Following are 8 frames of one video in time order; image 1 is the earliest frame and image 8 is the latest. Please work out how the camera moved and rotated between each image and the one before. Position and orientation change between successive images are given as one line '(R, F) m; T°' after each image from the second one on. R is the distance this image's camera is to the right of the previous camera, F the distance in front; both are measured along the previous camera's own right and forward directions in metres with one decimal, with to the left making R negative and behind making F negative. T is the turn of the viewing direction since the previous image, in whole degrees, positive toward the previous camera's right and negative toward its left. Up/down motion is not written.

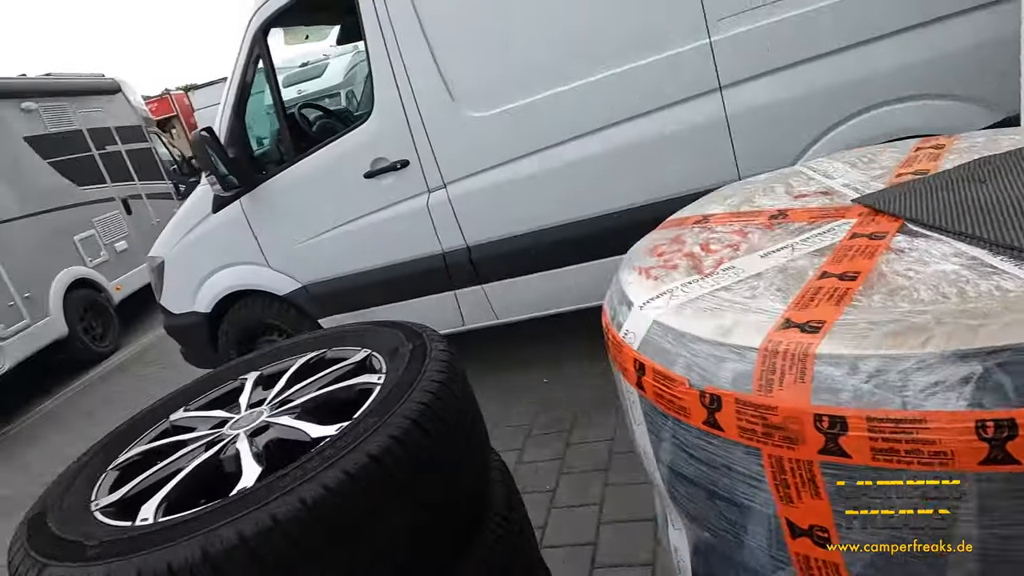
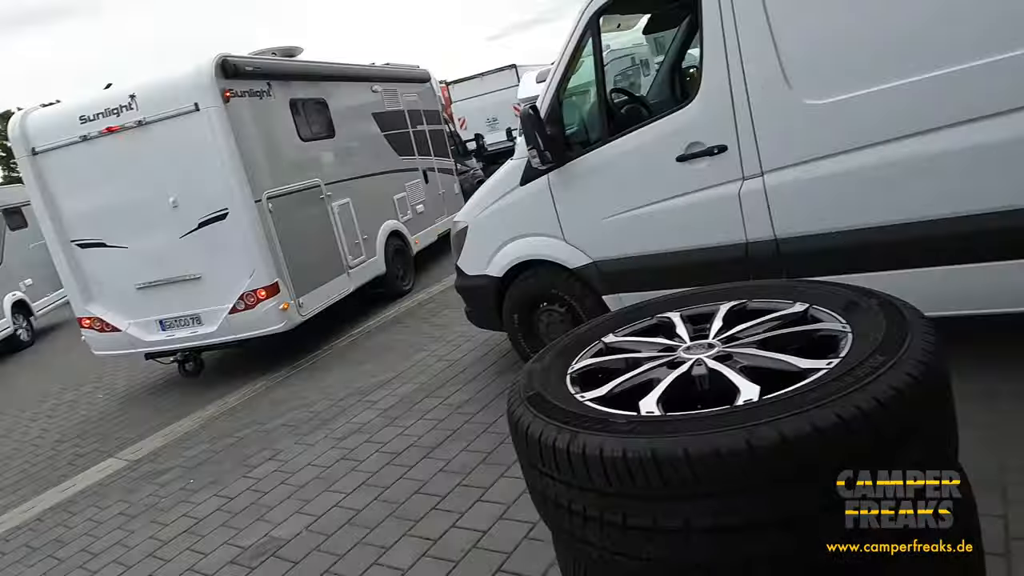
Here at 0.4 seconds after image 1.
(-0.5, -0.1) m; -17°
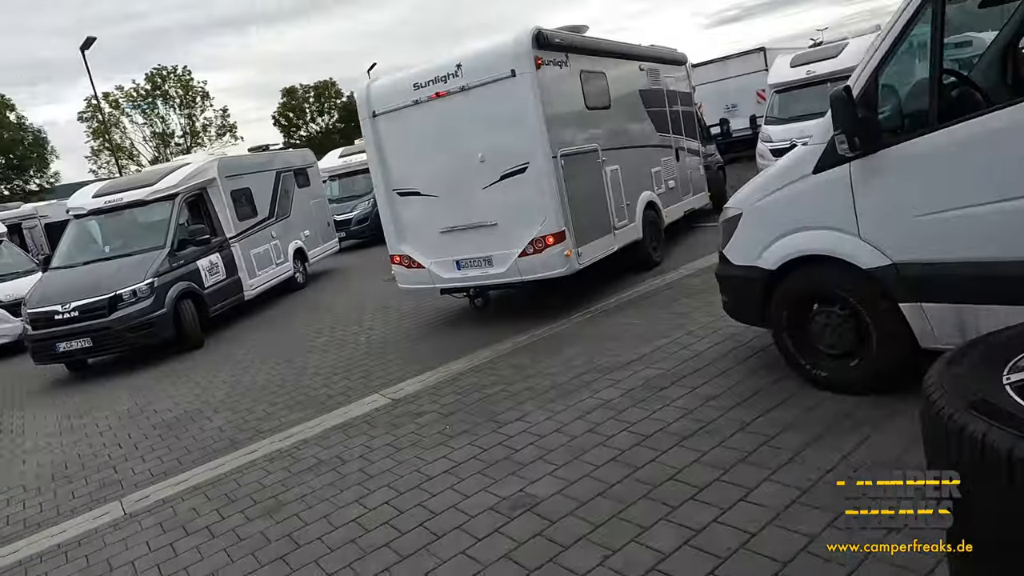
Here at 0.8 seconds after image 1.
(-0.4, 0.0) m; -17°
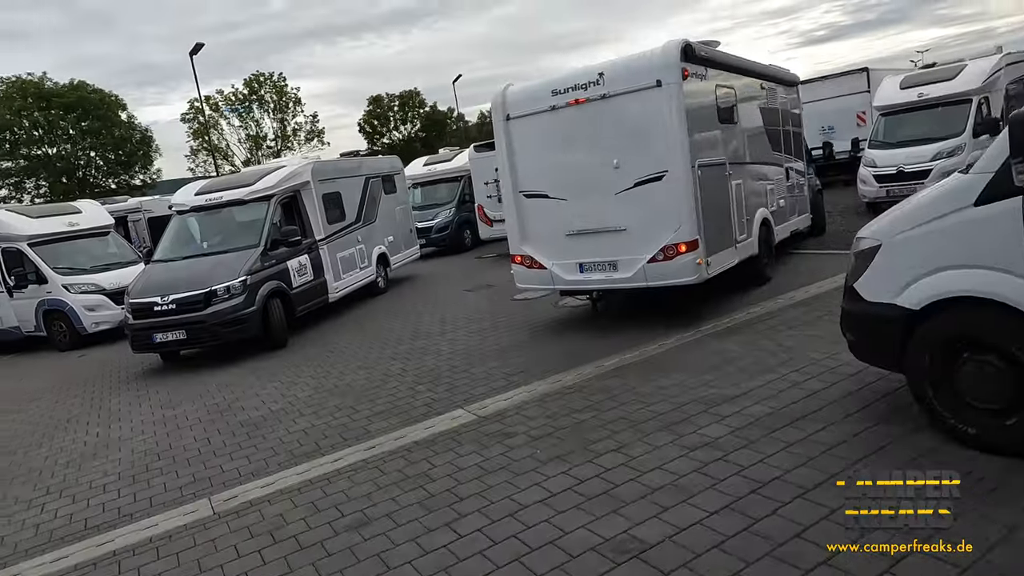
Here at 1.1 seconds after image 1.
(-0.3, +0.2) m; -6°
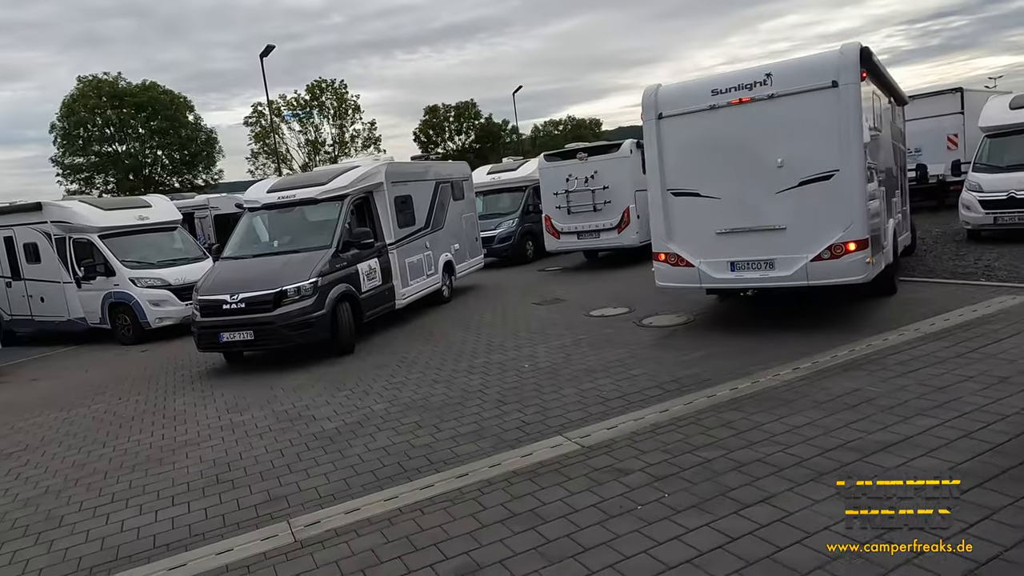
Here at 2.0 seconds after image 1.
(-0.6, +0.6) m; -4°
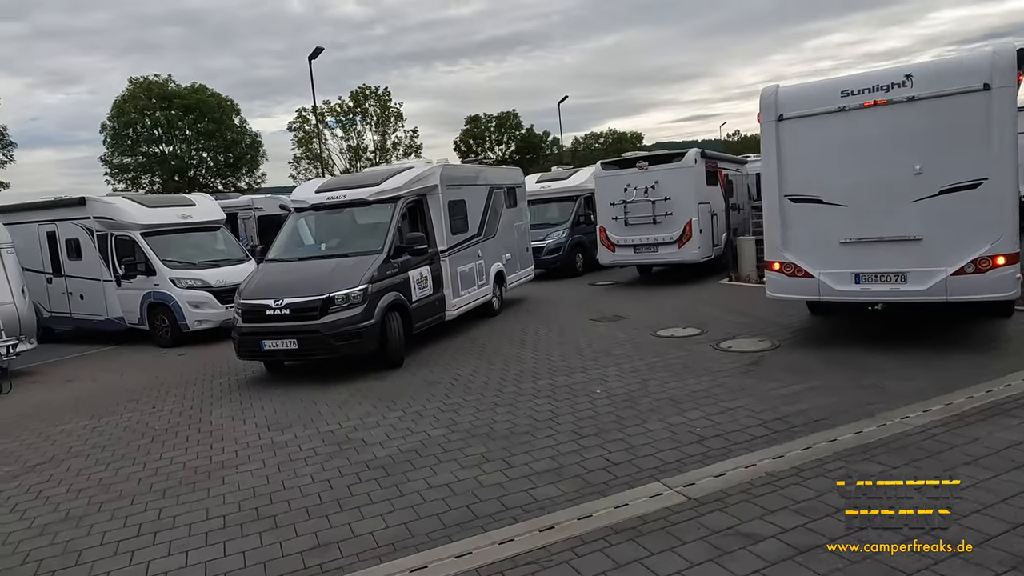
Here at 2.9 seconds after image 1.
(-0.5, +0.8) m; -3°
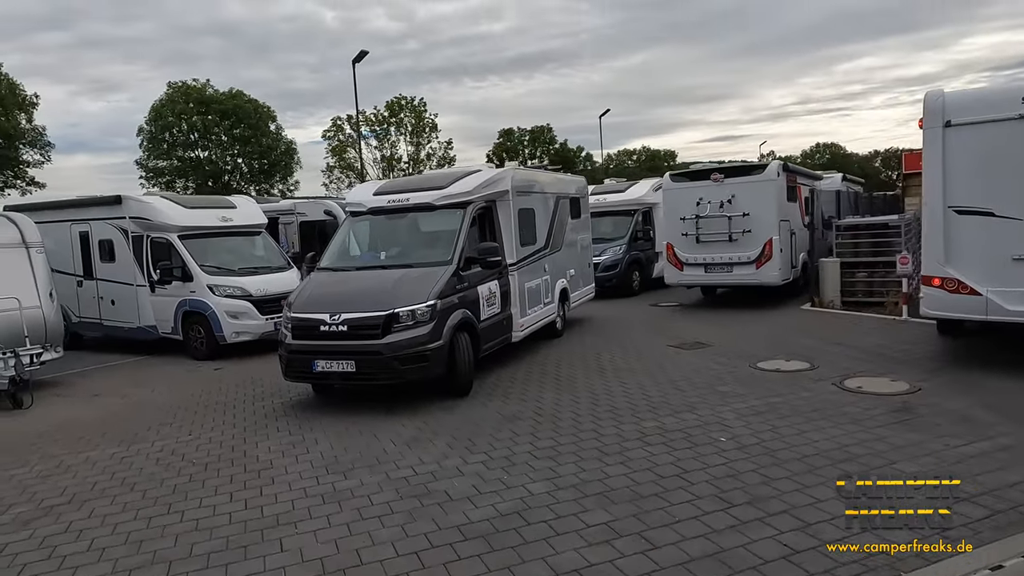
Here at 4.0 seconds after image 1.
(-0.8, +1.2) m; -2°
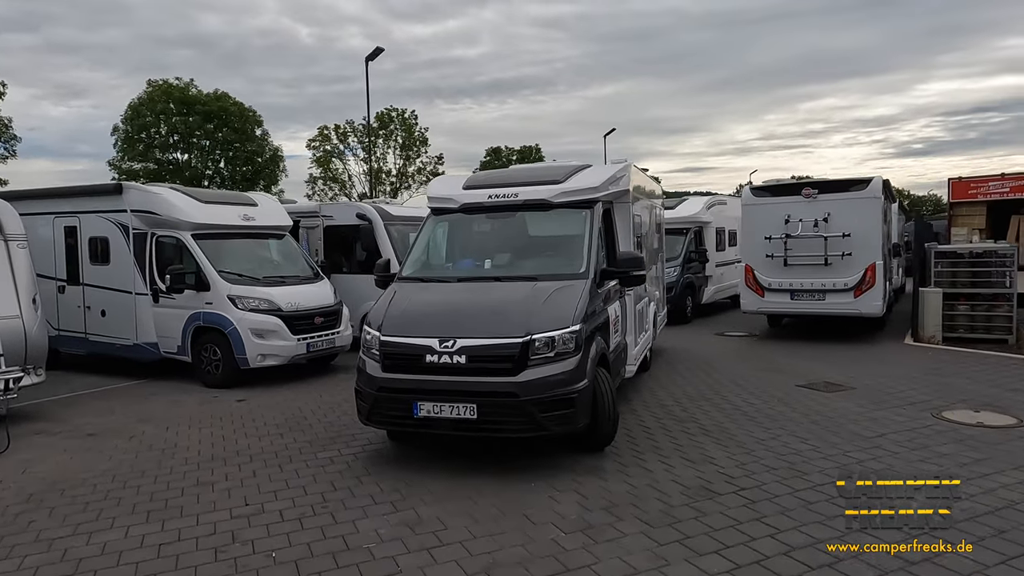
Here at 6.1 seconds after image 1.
(-1.8, +1.9) m; +3°
